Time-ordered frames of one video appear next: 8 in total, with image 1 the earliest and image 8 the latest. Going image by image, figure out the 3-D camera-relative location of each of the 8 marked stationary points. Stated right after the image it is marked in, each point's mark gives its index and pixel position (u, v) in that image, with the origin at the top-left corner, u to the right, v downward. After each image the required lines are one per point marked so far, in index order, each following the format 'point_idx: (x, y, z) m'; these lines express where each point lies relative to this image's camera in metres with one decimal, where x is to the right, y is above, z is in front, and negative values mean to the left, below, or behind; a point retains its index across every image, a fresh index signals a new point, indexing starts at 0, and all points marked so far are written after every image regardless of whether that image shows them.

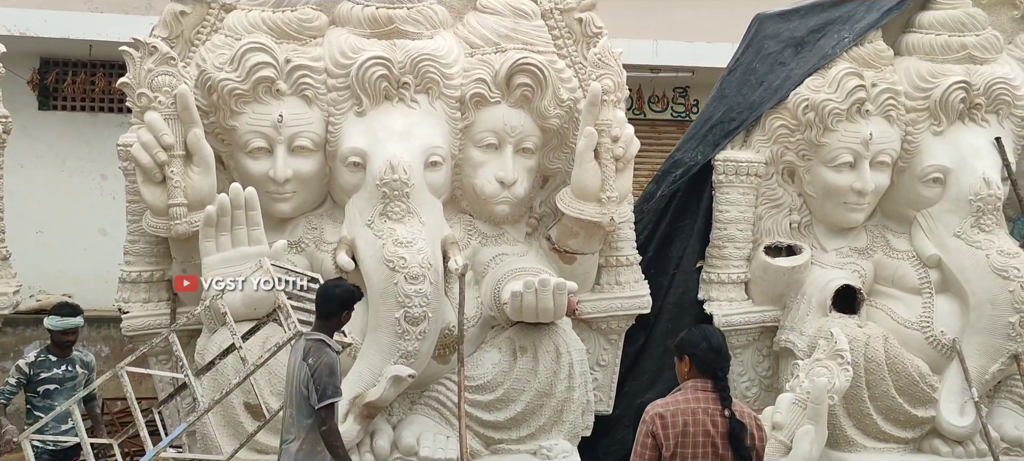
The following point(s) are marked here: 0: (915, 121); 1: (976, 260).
0: (+2.6, +0.7, +5.5) m
1: (+2.9, -0.2, +5.2) m
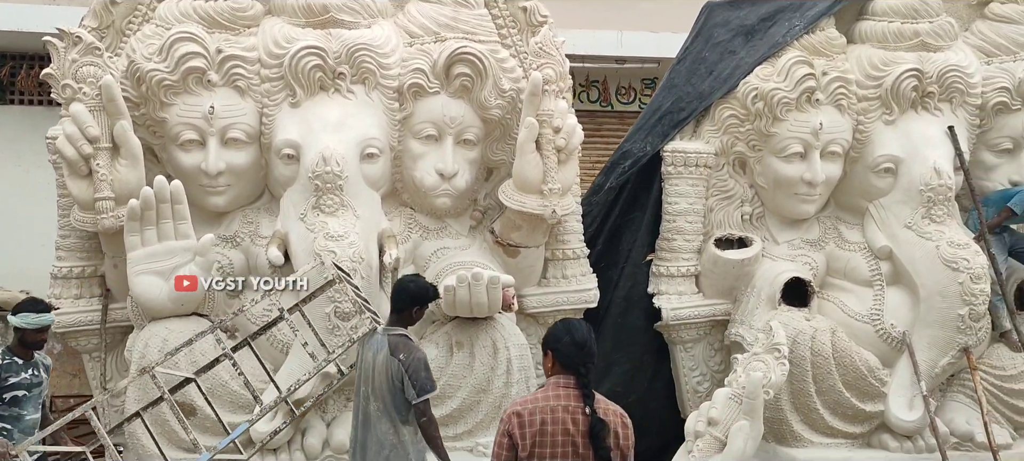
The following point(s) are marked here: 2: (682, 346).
0: (+2.3, +0.8, +5.4) m
1: (+2.5, -0.1, +5.1) m
2: (+1.1, -0.8, +5.6) m
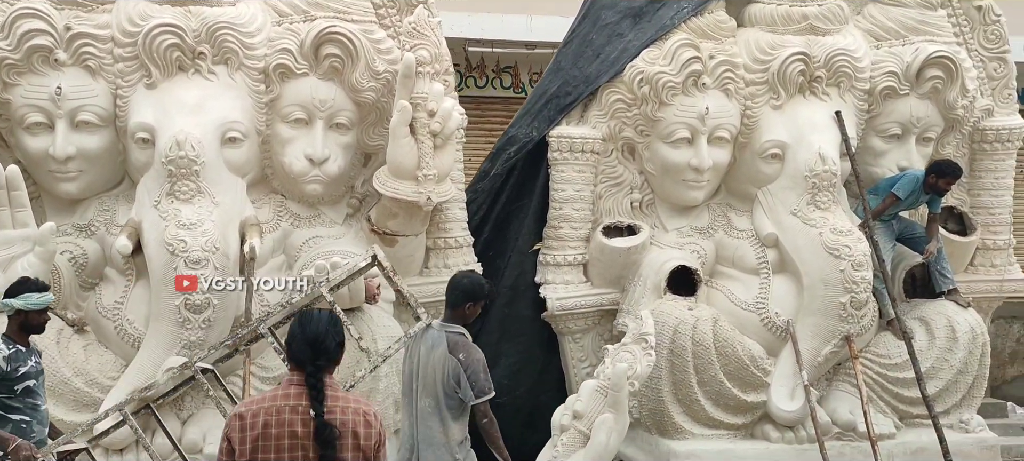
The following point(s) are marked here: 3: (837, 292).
0: (+1.5, +0.8, +5.3) m
1: (+1.8, -0.1, +5.1) m
2: (+0.4, -0.7, +5.4) m
3: (+1.9, -0.4, +4.9) m
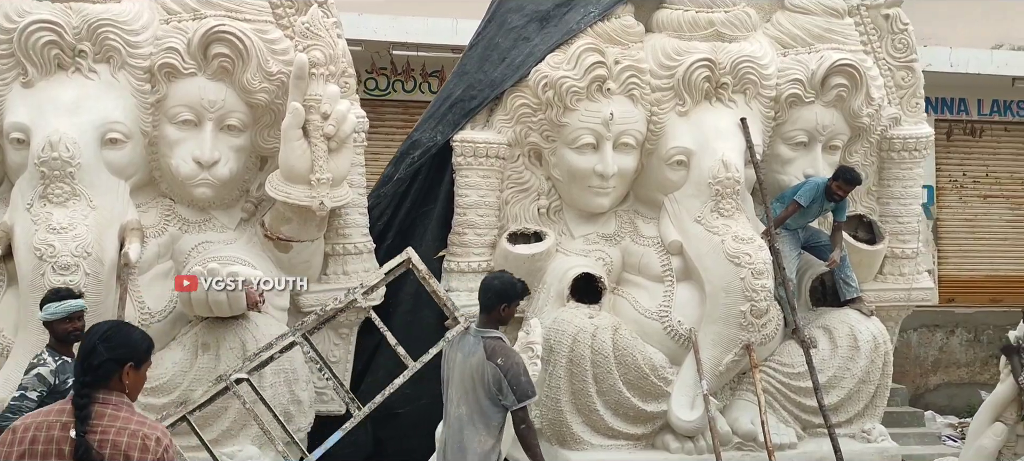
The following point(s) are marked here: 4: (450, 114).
0: (+0.9, +0.8, +5.2) m
1: (+1.2, -0.1, +5.0) m
2: (-0.2, -0.7, +5.3) m
3: (+1.3, -0.4, +4.9) m
4: (-0.4, +0.7, +5.3) m
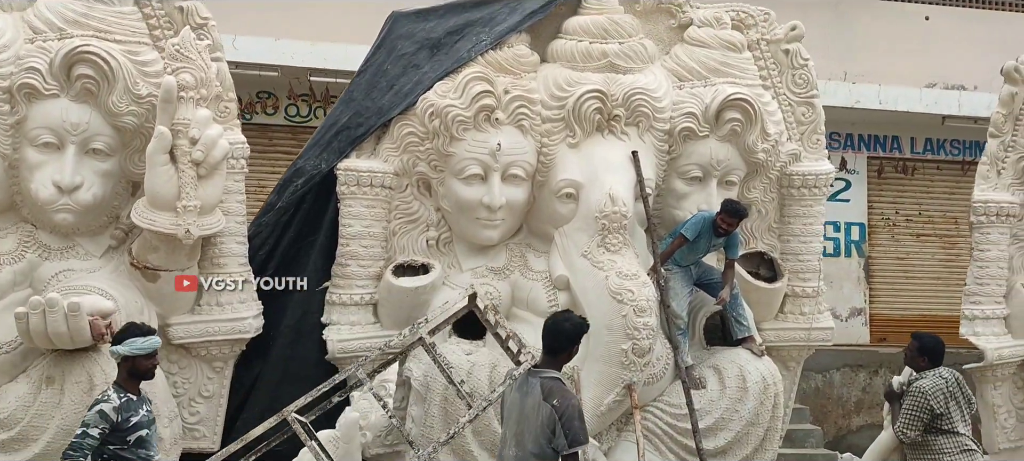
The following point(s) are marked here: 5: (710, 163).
0: (+0.2, +0.6, +5.1) m
1: (+0.5, -0.3, +4.9) m
2: (-1.0, -0.9, +5.1) m
3: (+0.6, -0.6, +4.7) m
4: (-1.1, +0.5, +5.2) m
5: (+1.2, +0.4, +5.2) m
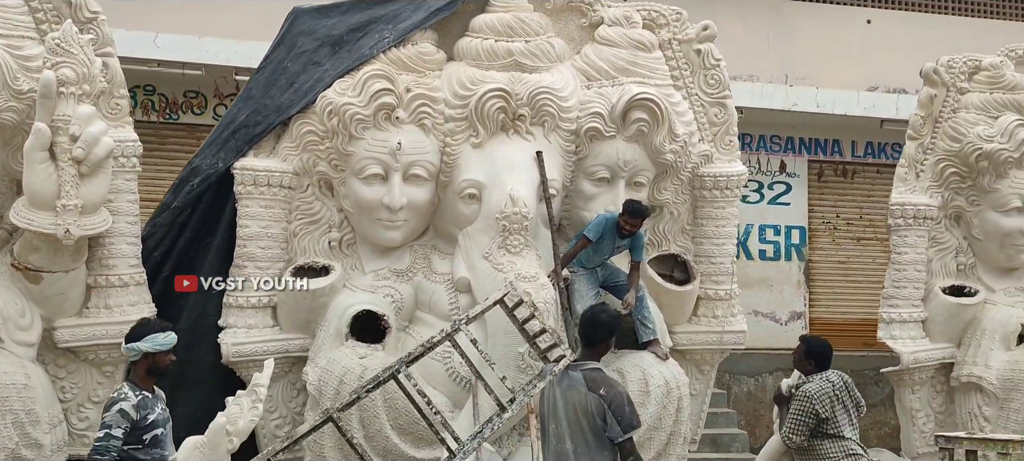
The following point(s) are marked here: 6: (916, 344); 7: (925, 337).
0: (-0.4, +0.6, +5.0) m
1: (-0.1, -0.3, +4.8) m
2: (-1.5, -0.9, +5.0) m
3: (0.0, -0.6, +4.6) m
4: (-1.7, +0.5, +5.1) m
5: (+0.6, +0.4, +5.2) m
6: (+2.8, -0.8, +5.9) m
7: (+2.9, -0.8, +6.0) m
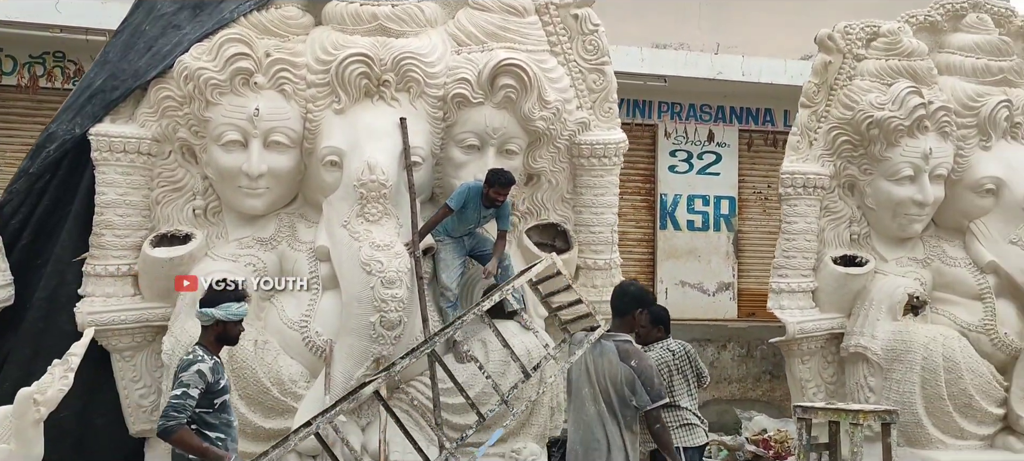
0: (-1.2, +0.8, +4.9) m
1: (-0.9, -0.1, +4.7) m
2: (-2.3, -0.7, +4.9) m
3: (-0.8, -0.4, +4.6) m
4: (-2.5, +0.7, +5.0) m
5: (-0.2, +0.6, +5.1) m
6: (+2.0, -0.6, +5.9) m
7: (+2.1, -0.5, +5.9) m
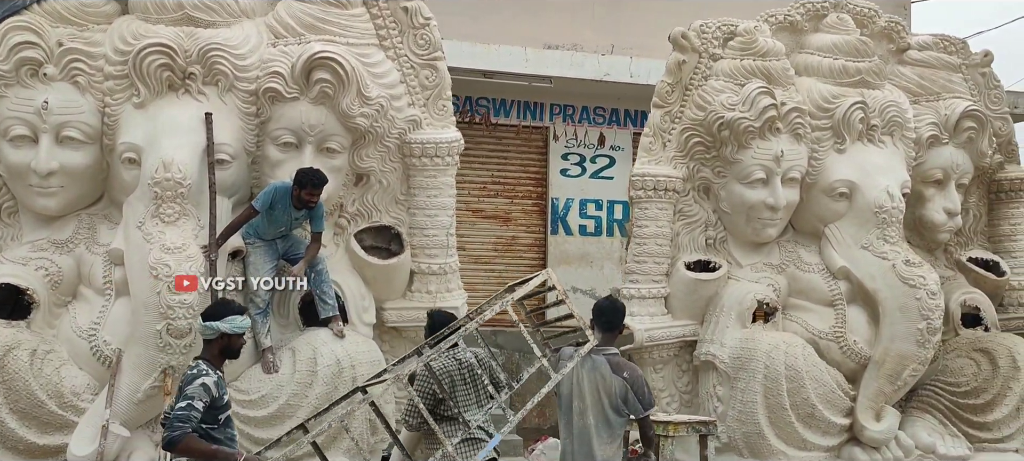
0: (-2.2, +0.8, +4.6) m
1: (-1.9, -0.1, +4.4) m
2: (-3.4, -0.7, +4.6) m
3: (-1.8, -0.4, +4.3) m
4: (-3.5, +0.7, +4.6) m
5: (-1.2, +0.6, +4.8) m
6: (+1.0, -0.6, +5.7) m
7: (+1.0, -0.6, +5.7) m
